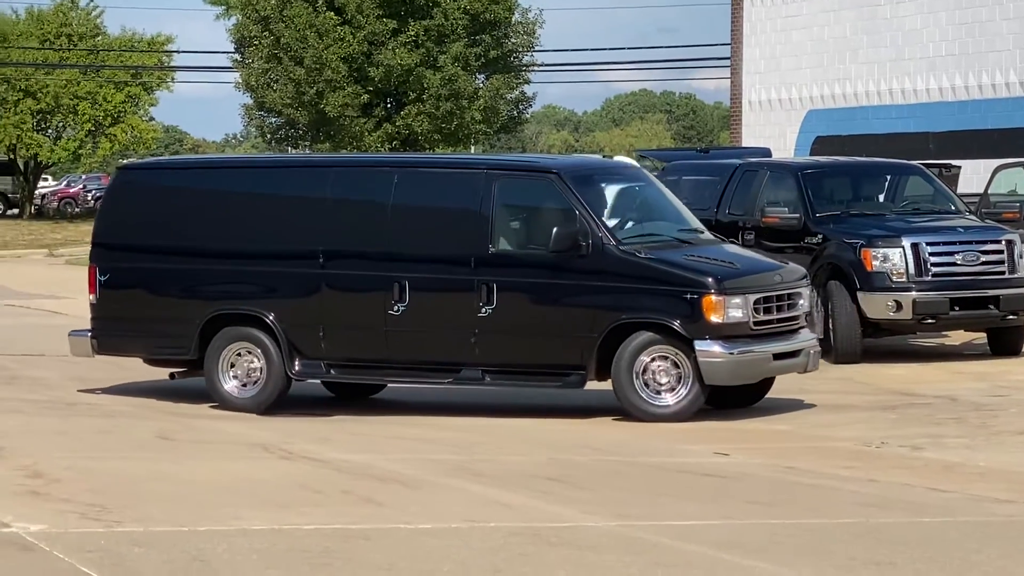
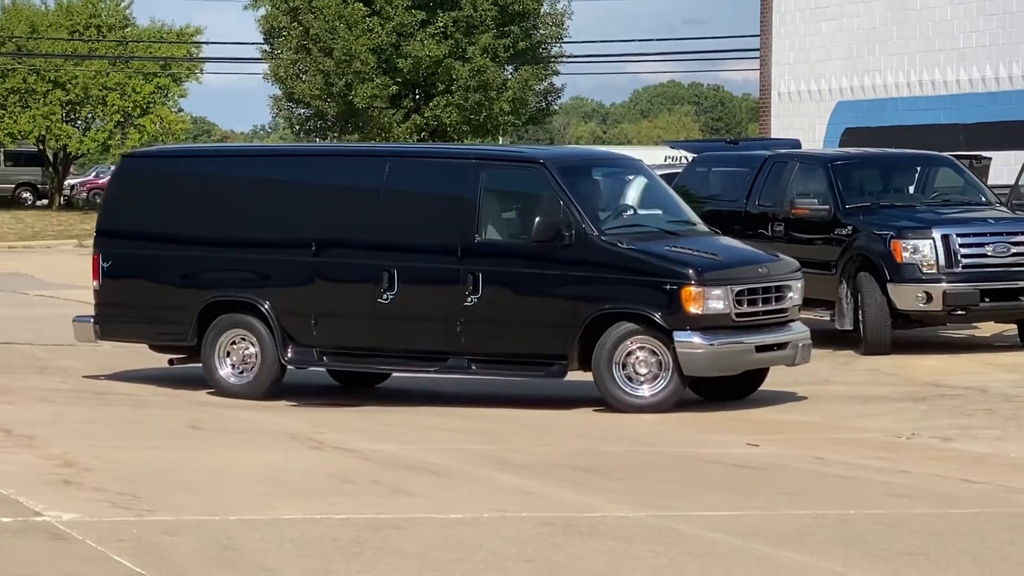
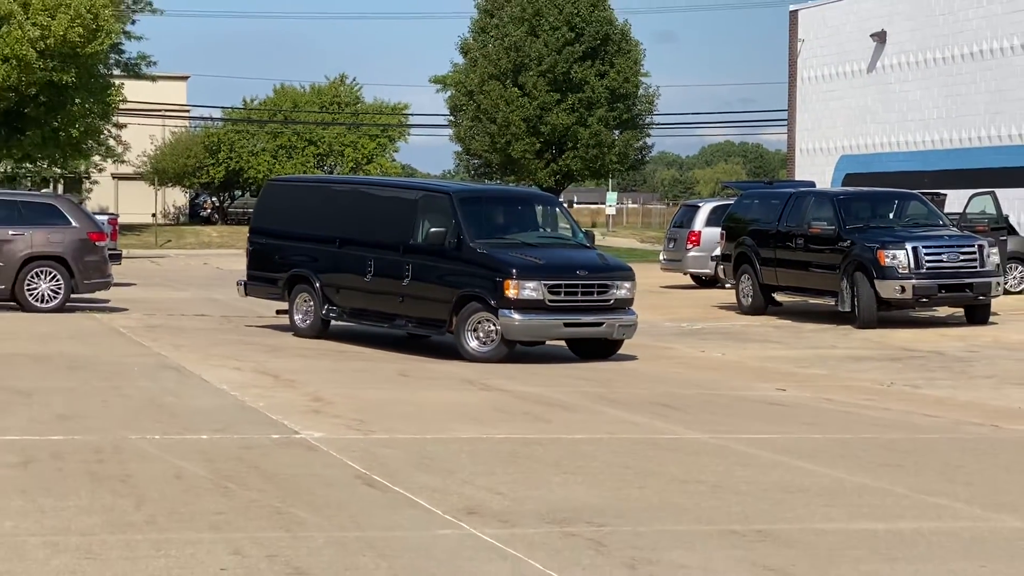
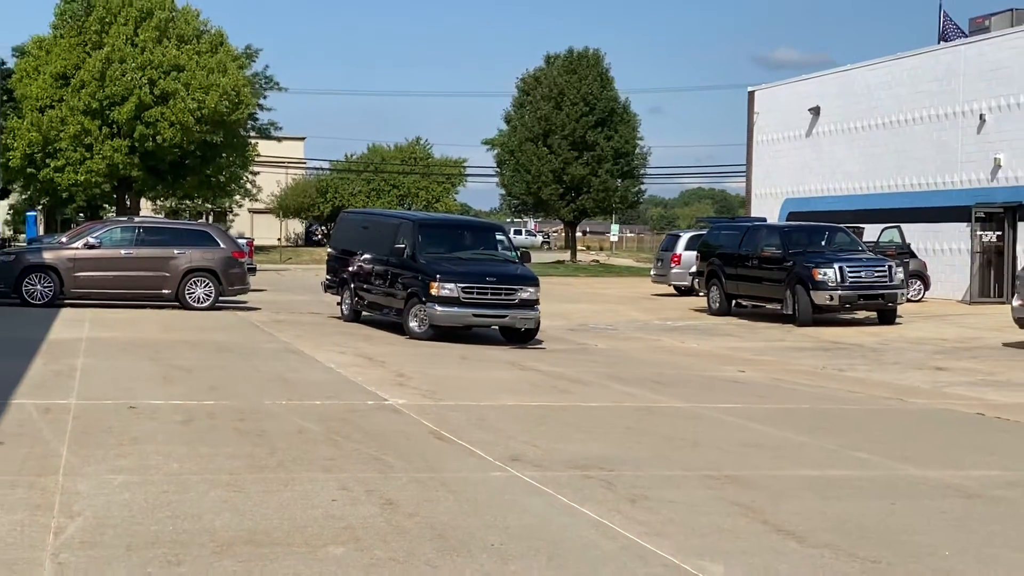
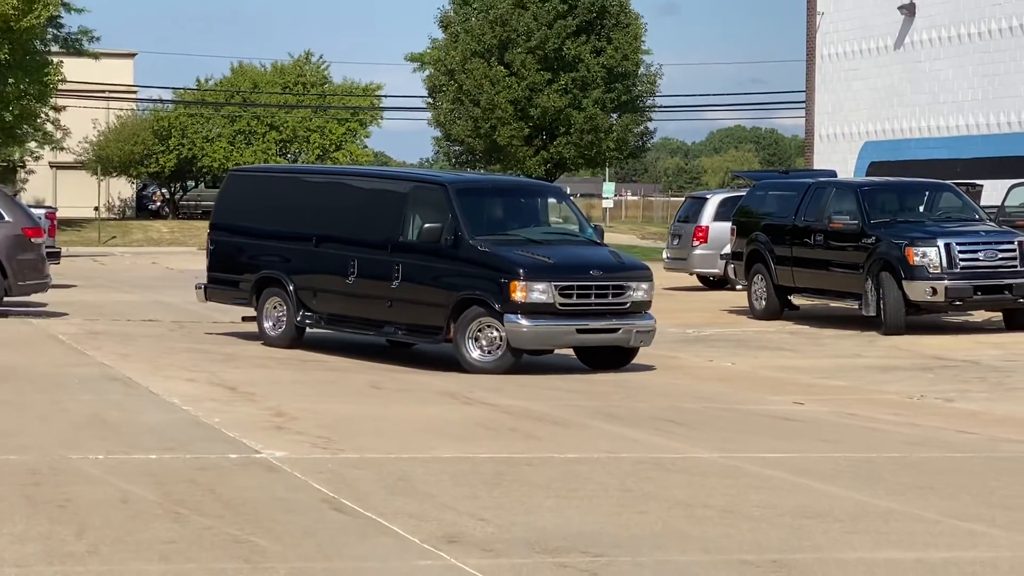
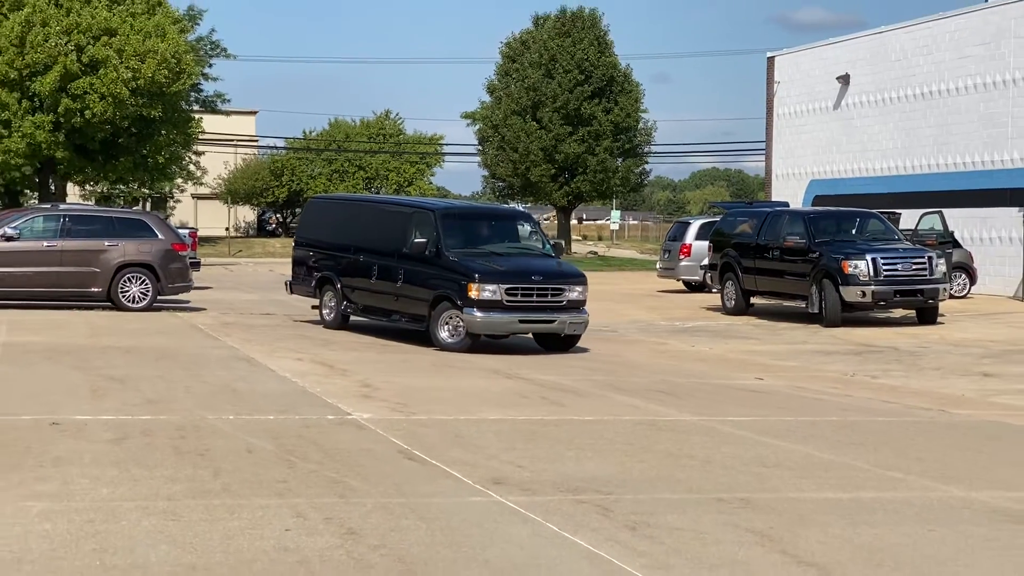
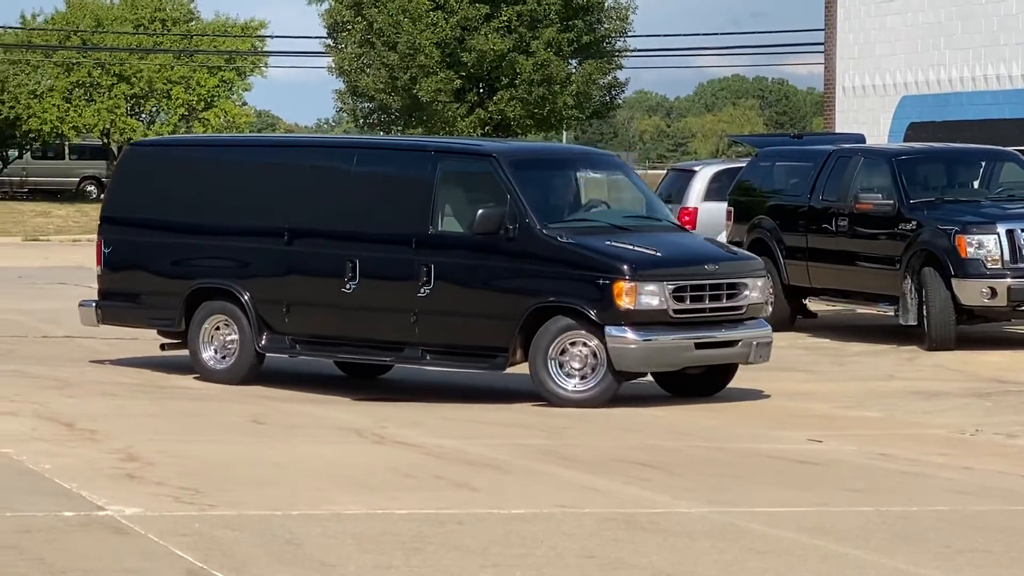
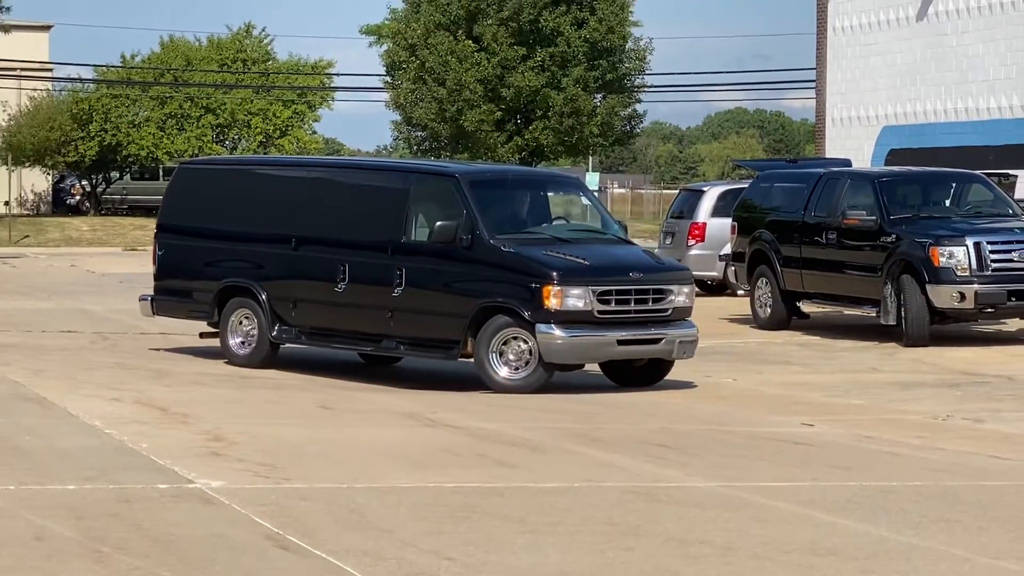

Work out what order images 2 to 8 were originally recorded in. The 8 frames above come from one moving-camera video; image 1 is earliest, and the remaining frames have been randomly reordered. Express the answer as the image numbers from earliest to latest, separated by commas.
2, 7, 8, 5, 3, 6, 4
